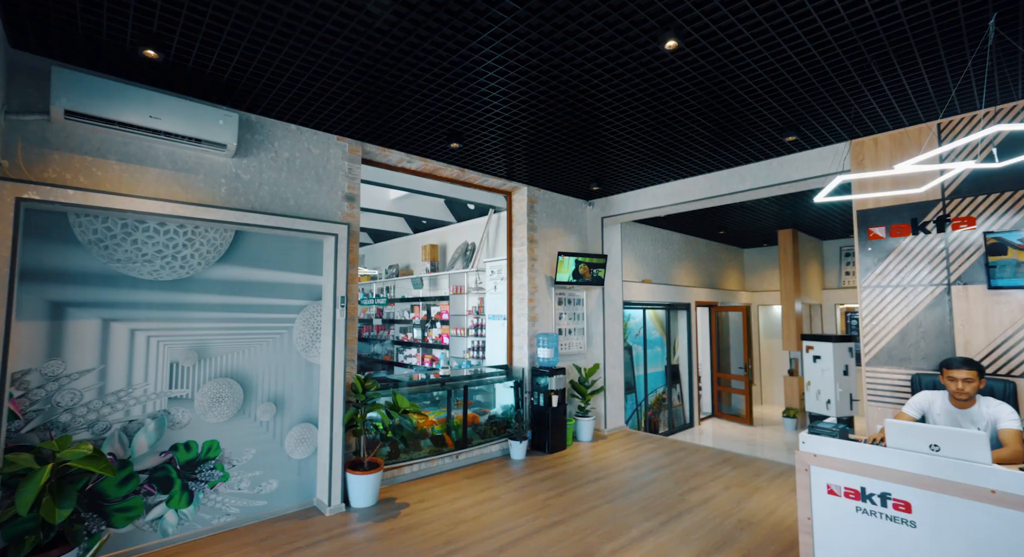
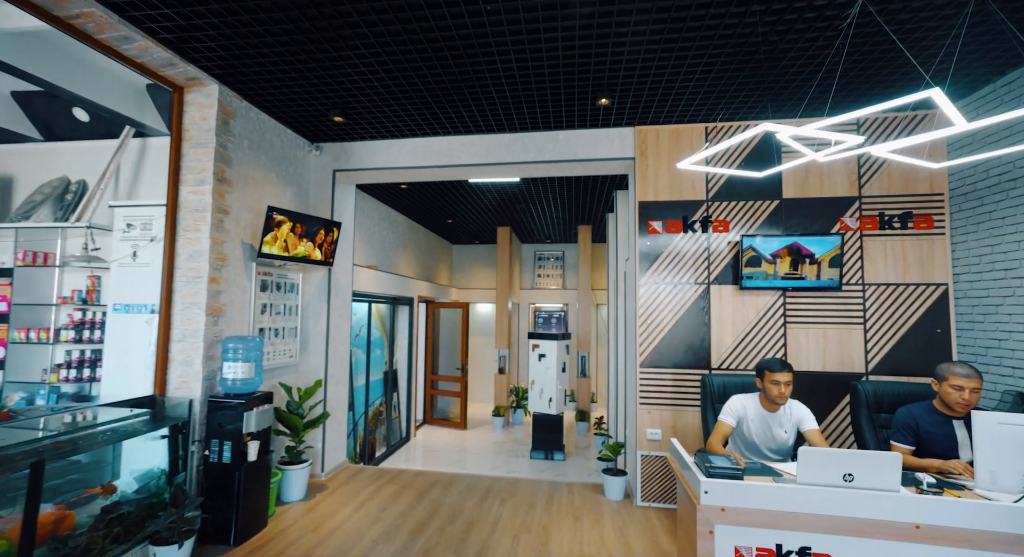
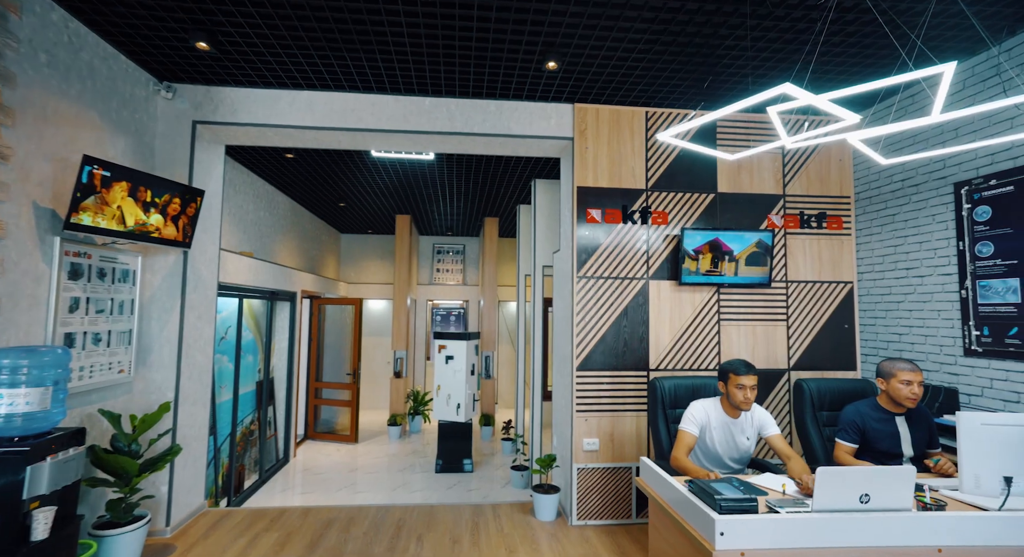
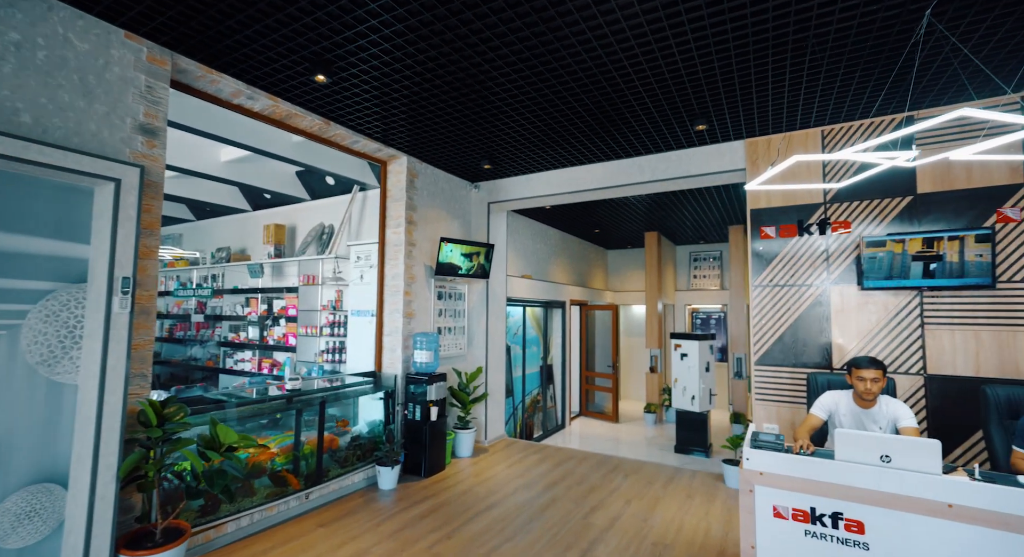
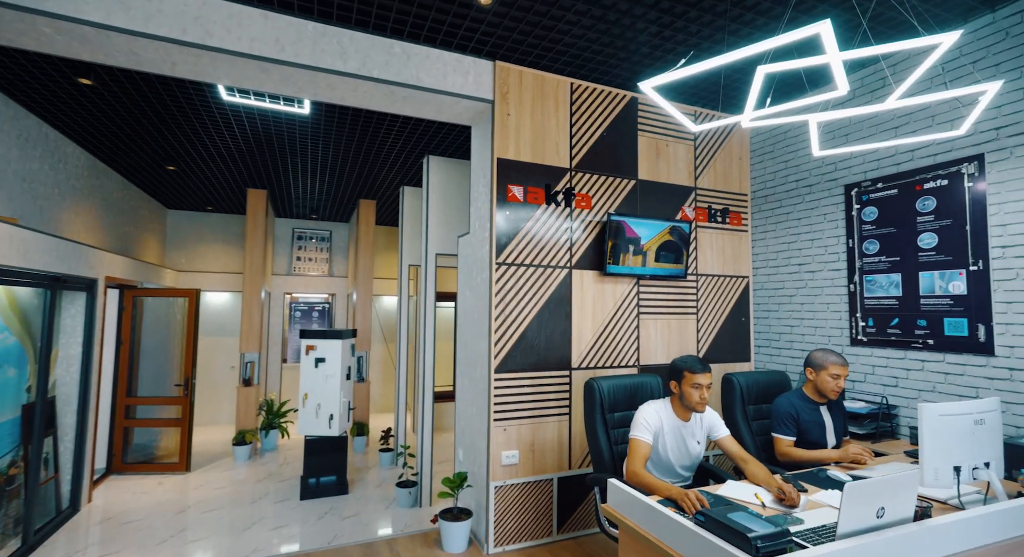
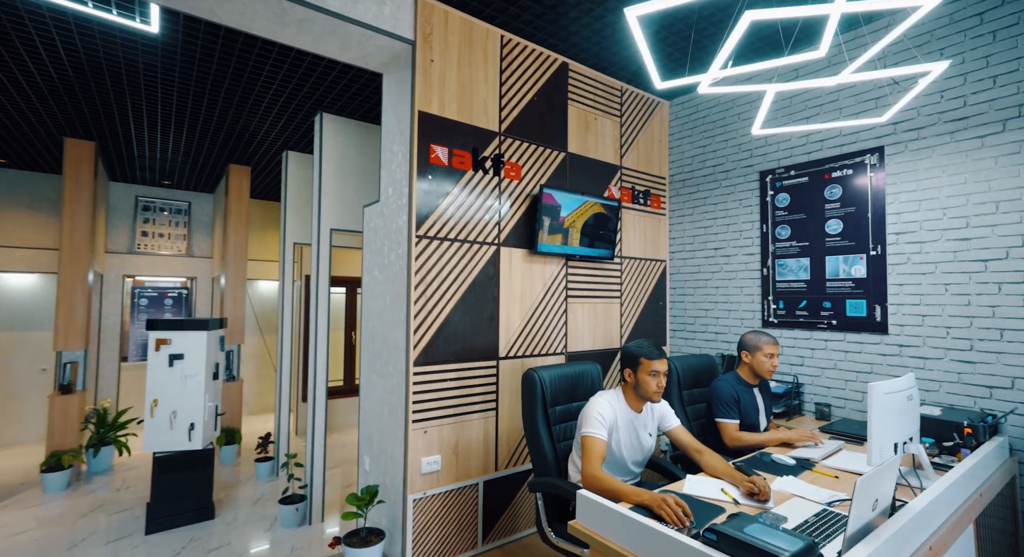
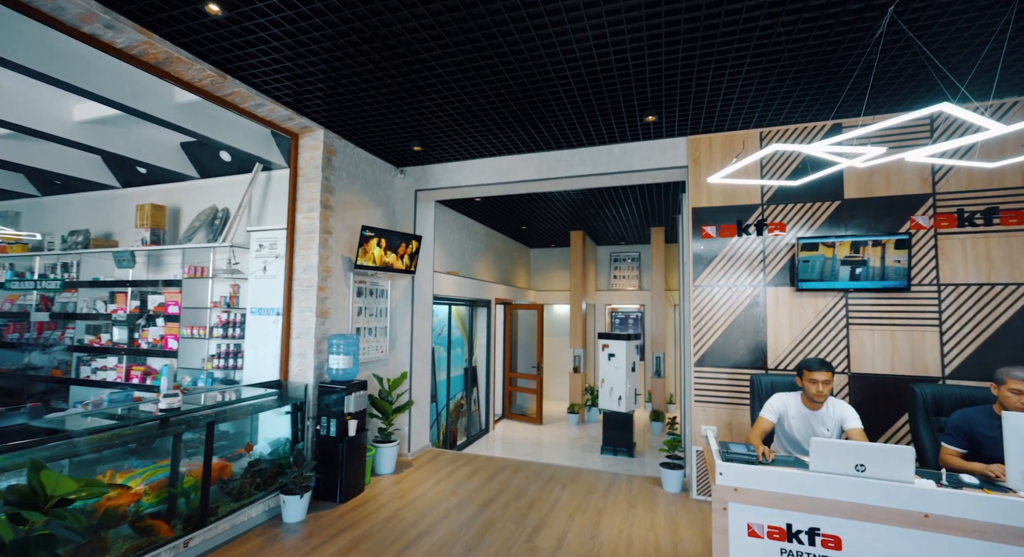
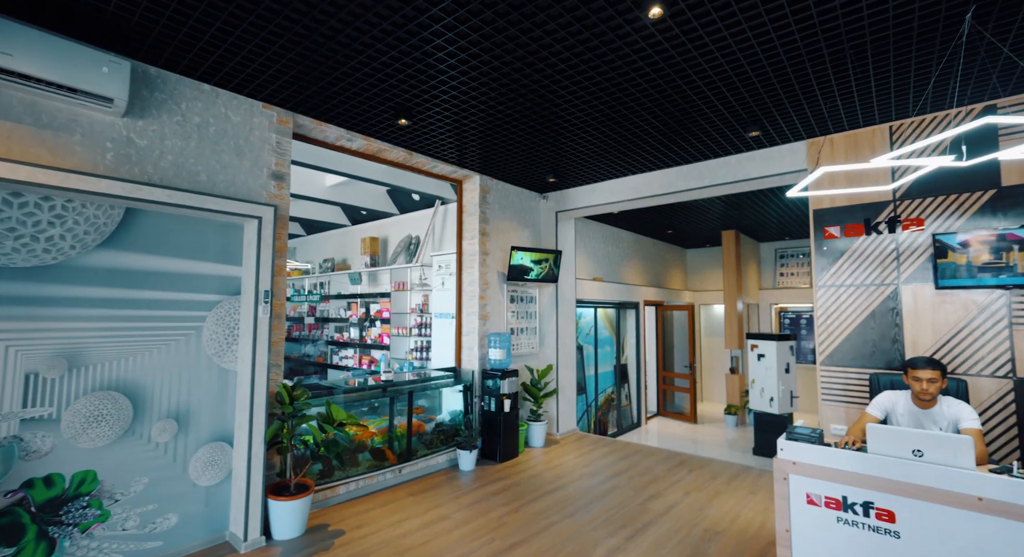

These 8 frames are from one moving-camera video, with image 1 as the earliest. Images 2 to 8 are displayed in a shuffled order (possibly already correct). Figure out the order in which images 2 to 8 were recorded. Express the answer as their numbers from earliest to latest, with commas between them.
8, 4, 7, 2, 3, 5, 6
